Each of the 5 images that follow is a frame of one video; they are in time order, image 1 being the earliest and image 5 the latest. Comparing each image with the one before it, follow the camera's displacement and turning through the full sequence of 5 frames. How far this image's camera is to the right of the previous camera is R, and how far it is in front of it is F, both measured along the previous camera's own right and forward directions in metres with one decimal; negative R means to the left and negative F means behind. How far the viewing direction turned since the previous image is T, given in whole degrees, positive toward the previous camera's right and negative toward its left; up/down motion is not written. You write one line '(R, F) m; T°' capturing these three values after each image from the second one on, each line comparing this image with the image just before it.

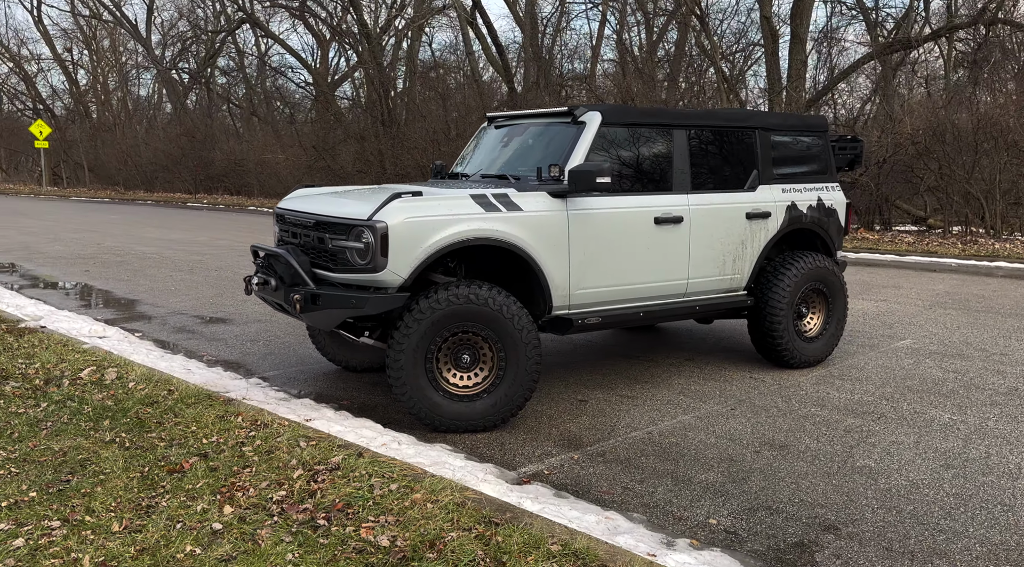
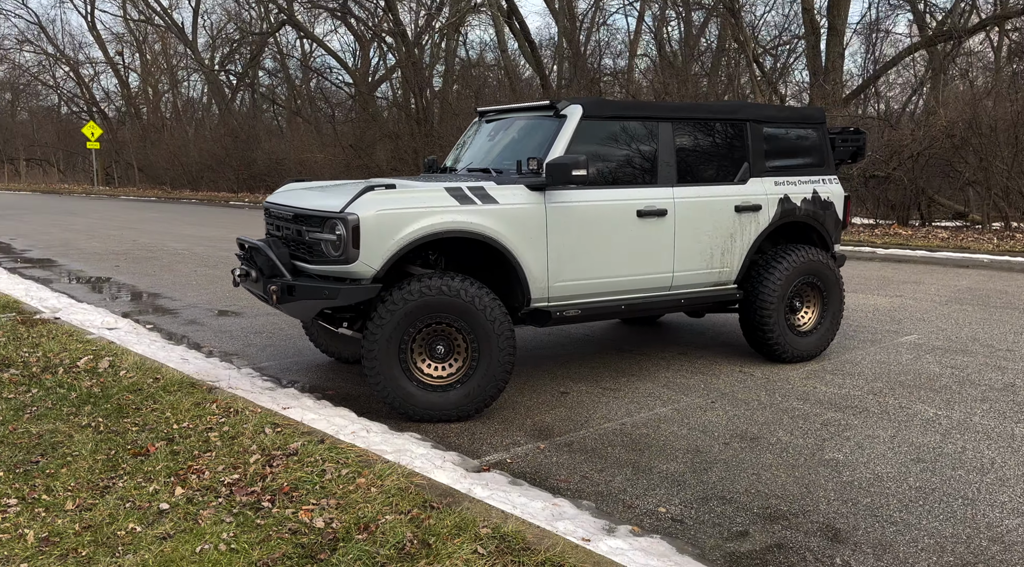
(+0.4, 0.0) m; -3°
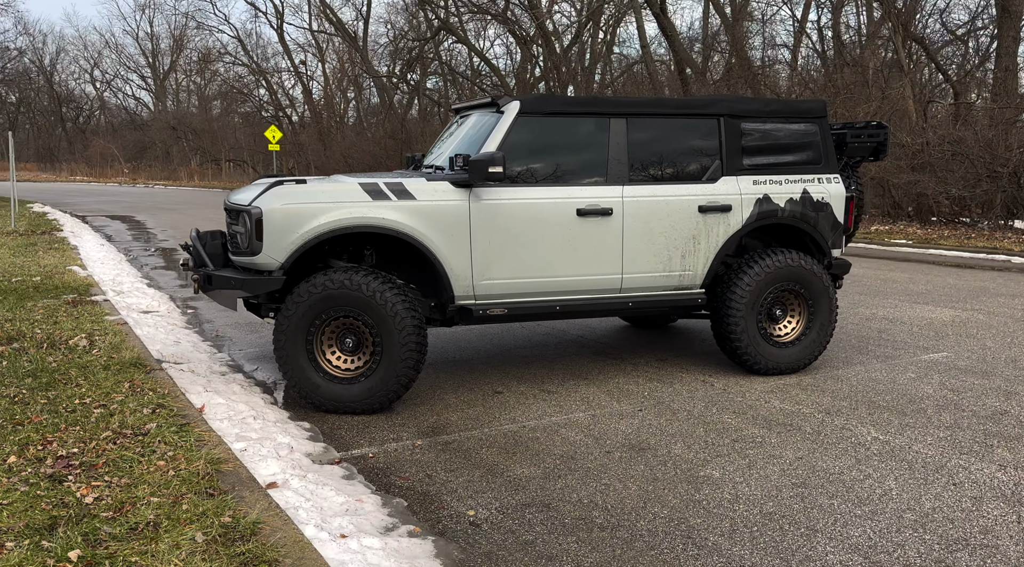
(+1.6, +0.2) m; -12°
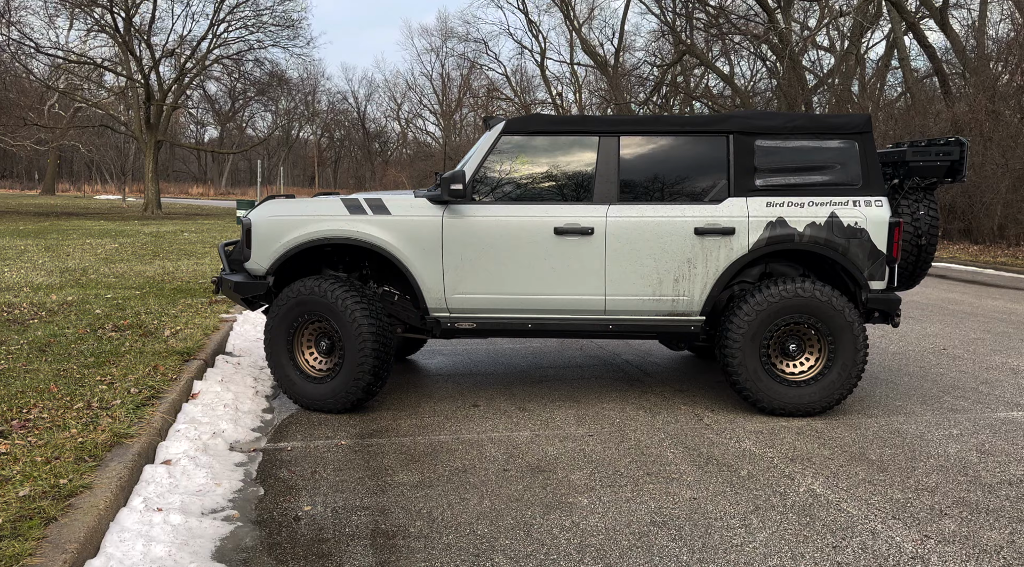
(+1.9, +0.3) m; -18°
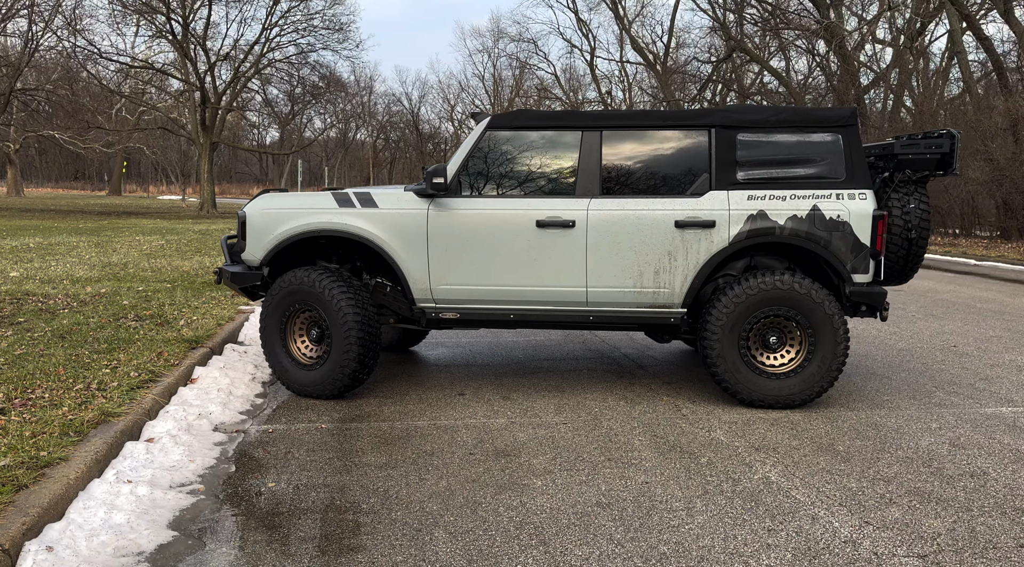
(+0.5, -0.1) m; -4°
